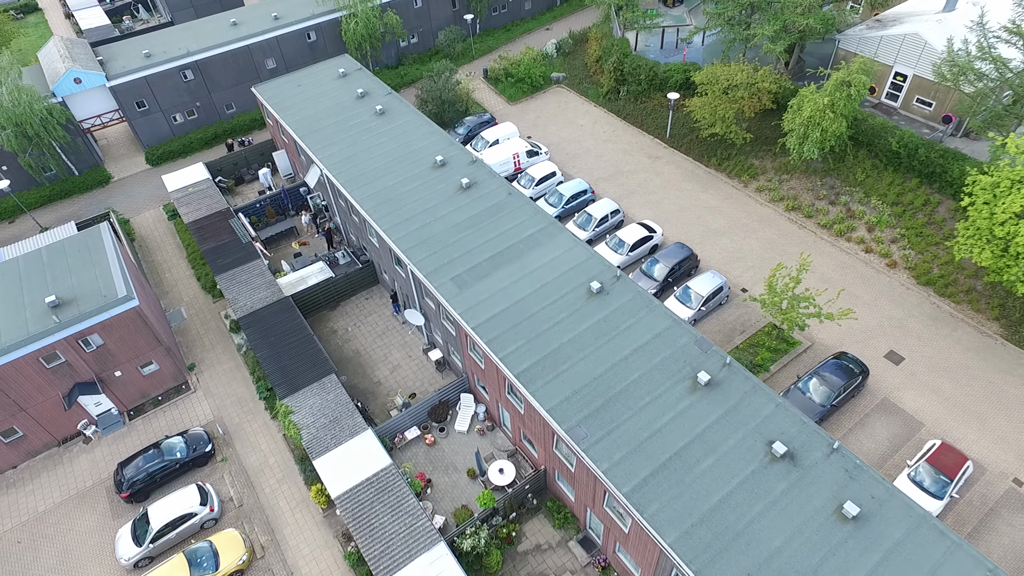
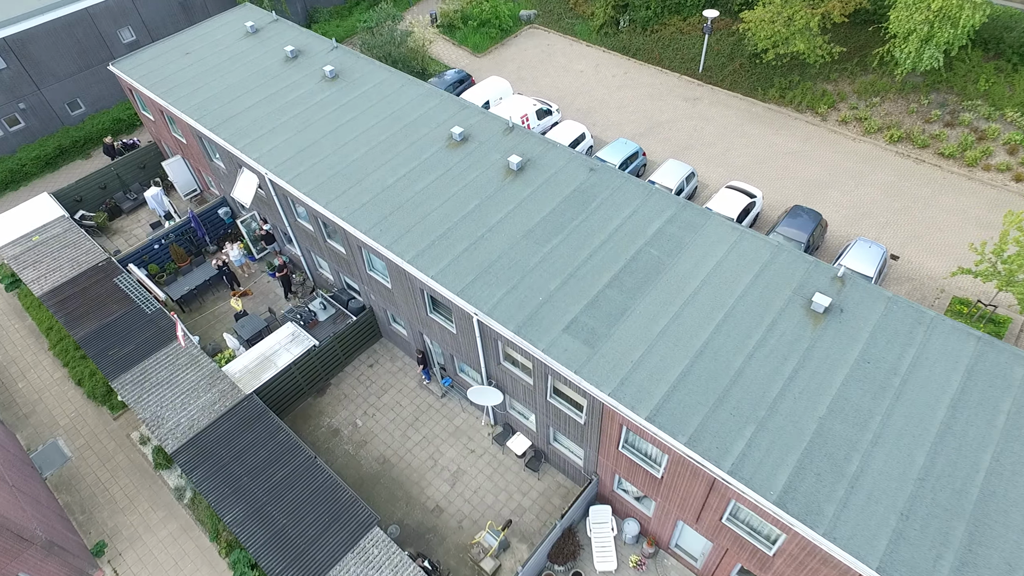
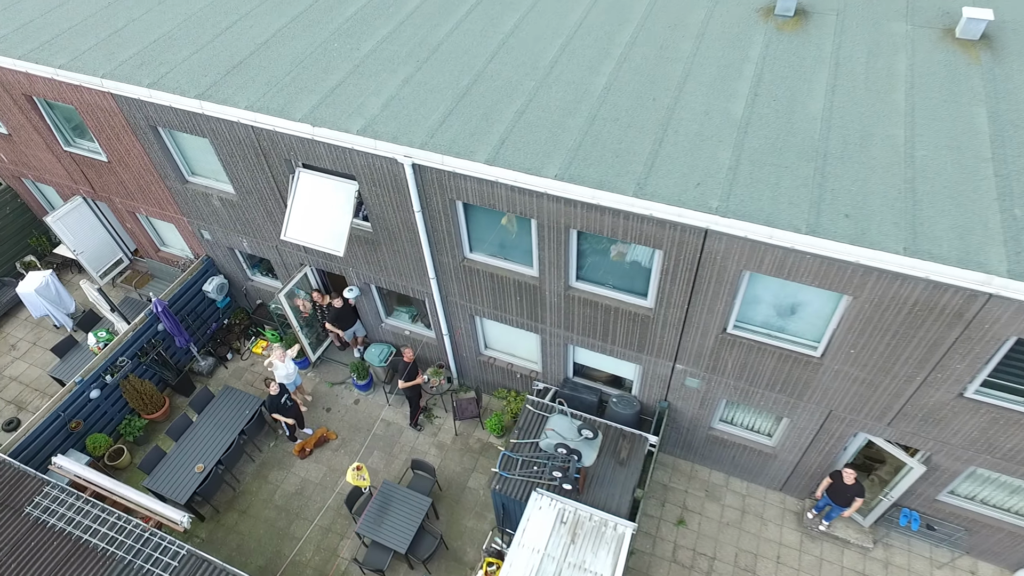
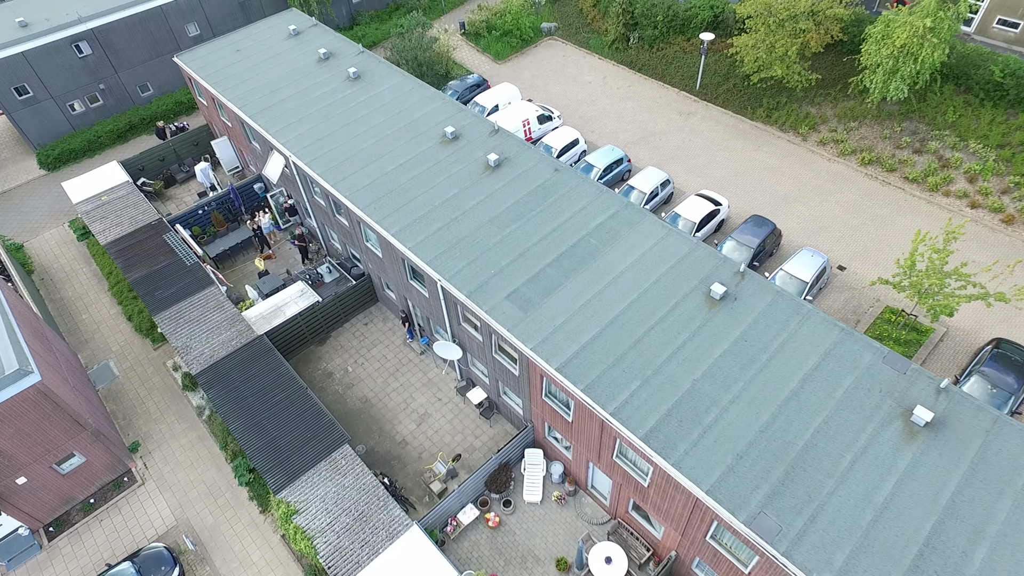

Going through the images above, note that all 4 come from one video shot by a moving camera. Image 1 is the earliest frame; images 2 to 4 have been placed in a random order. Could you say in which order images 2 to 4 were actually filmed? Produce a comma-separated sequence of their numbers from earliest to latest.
4, 2, 3
